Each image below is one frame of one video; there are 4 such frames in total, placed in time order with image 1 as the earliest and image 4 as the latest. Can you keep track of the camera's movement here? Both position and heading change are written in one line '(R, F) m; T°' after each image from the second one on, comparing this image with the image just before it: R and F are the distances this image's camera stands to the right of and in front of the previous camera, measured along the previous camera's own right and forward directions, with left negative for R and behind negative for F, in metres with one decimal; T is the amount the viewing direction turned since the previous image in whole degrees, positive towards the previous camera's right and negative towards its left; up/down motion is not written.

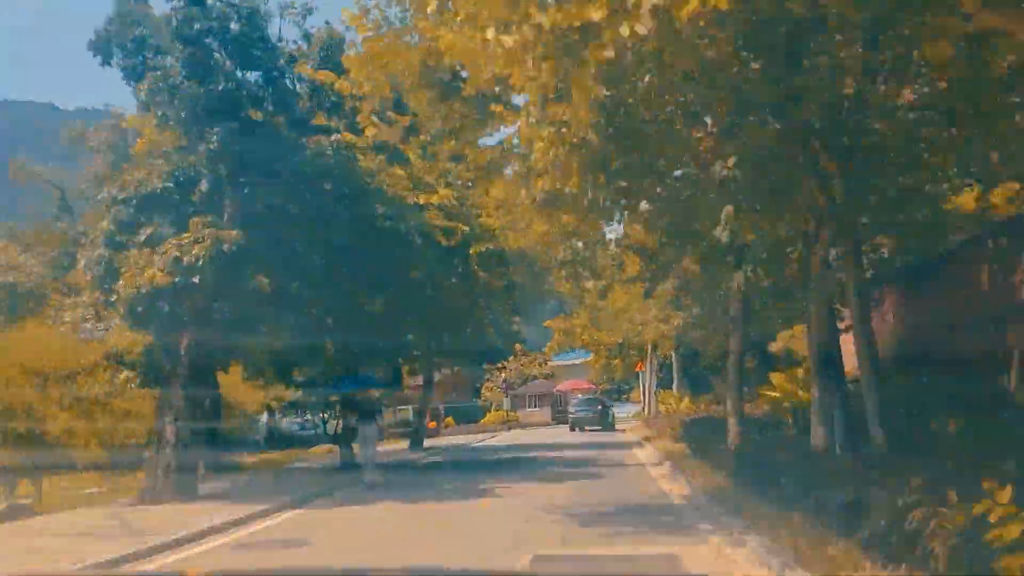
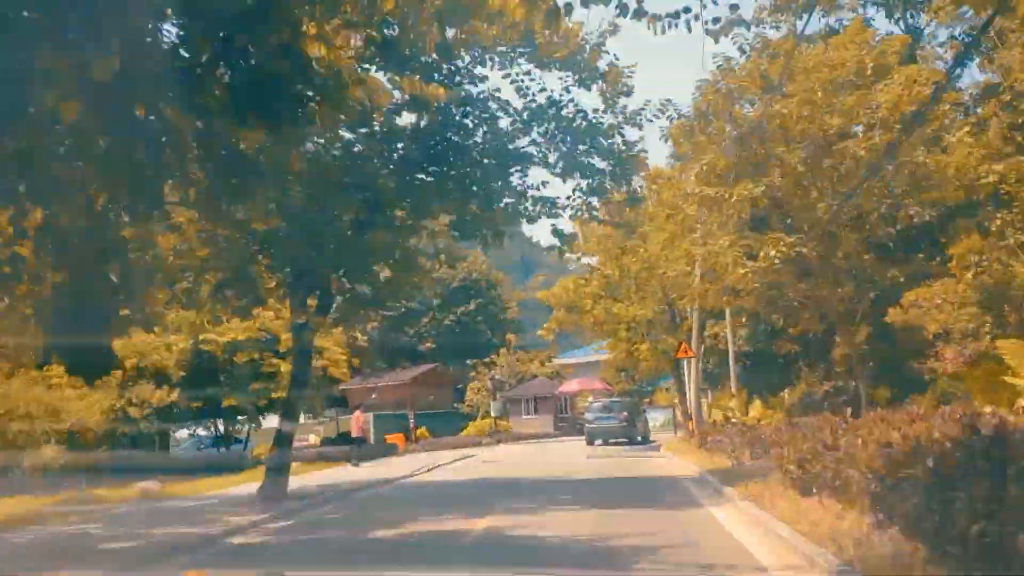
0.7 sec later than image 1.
(+0.9, +14.5) m; -1°
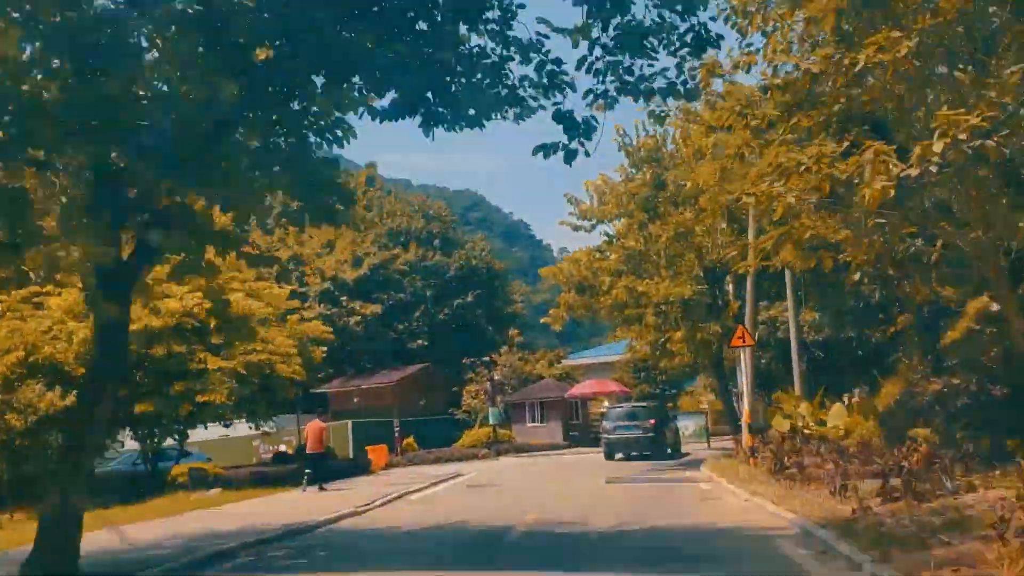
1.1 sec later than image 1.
(+0.3, +6.9) m; -1°
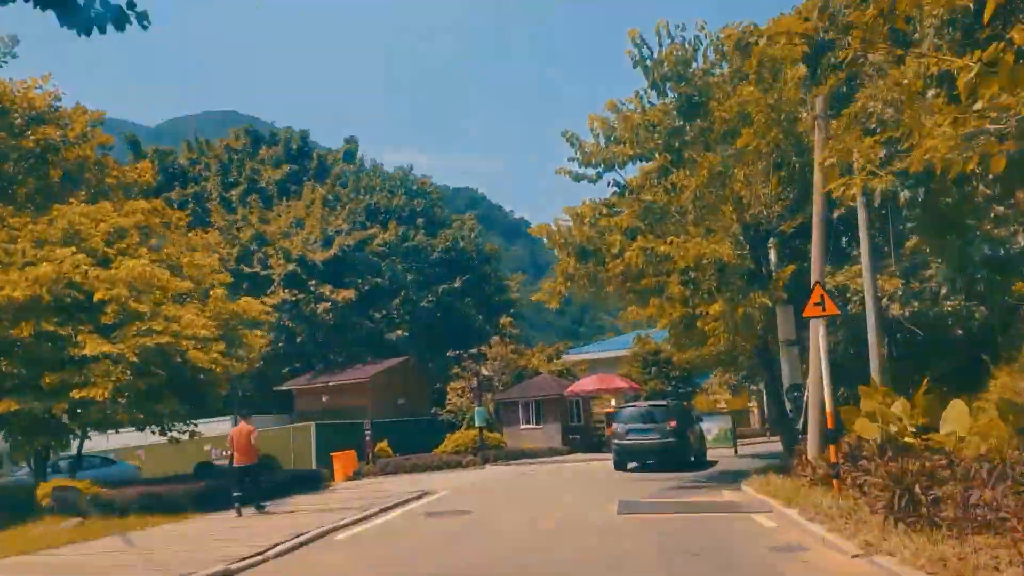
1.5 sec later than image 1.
(+0.3, +5.8) m; 0°
